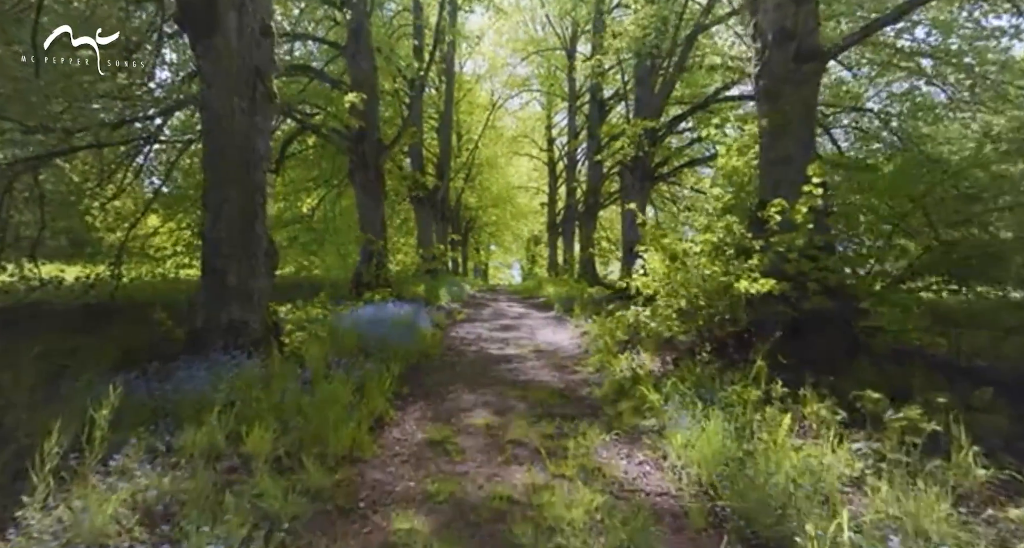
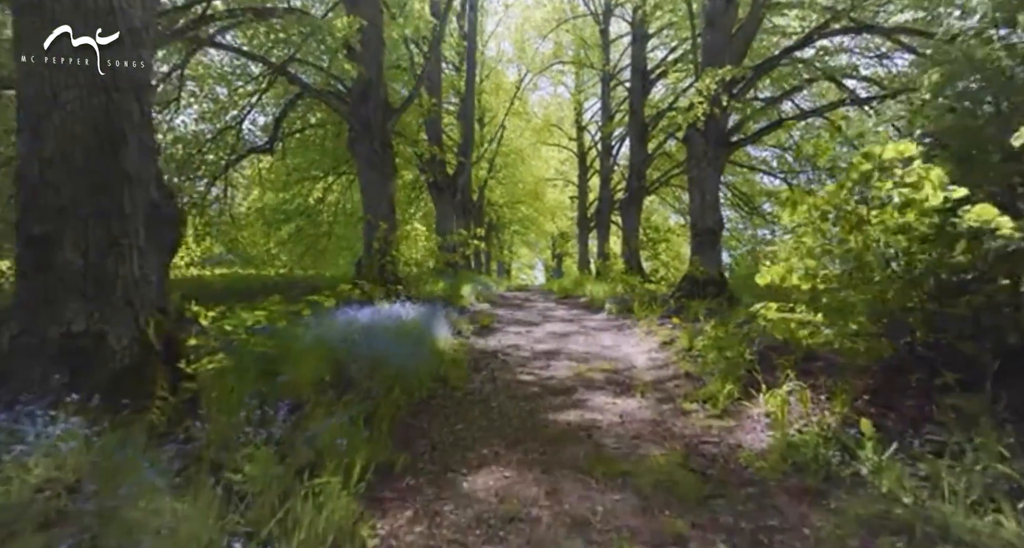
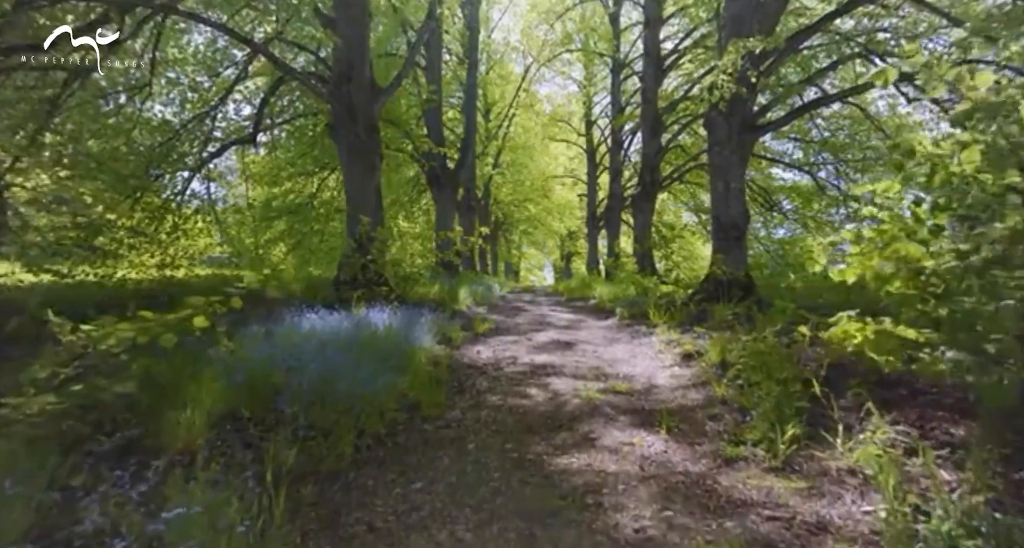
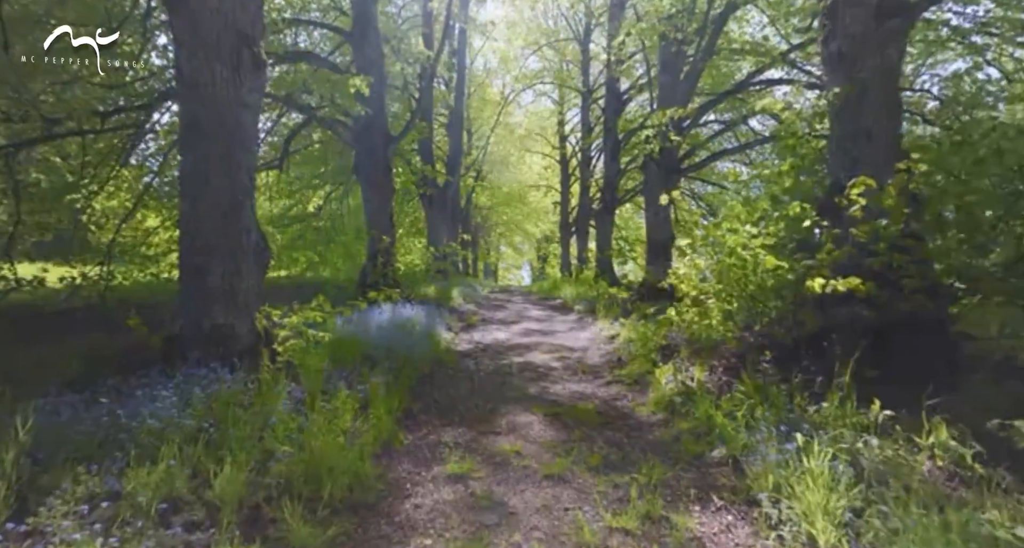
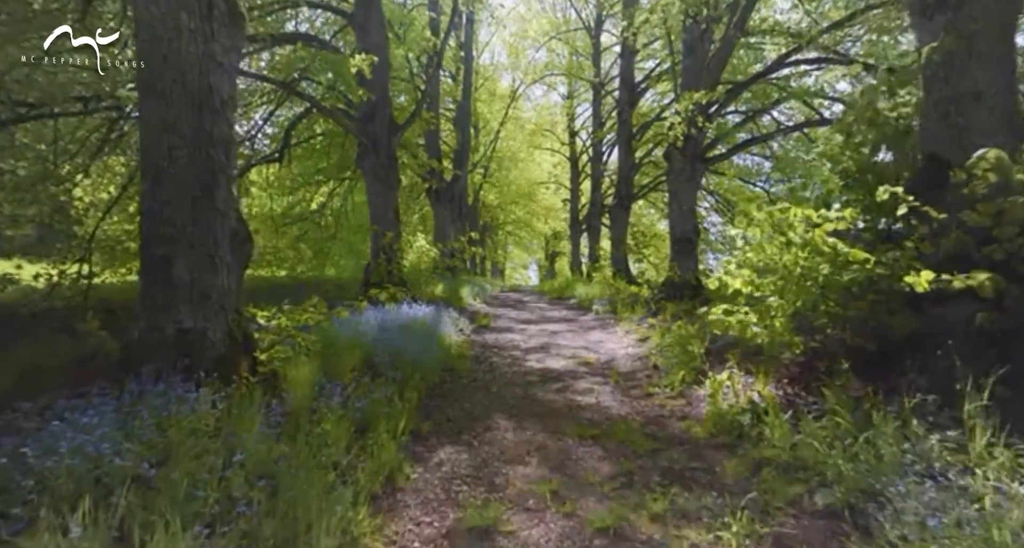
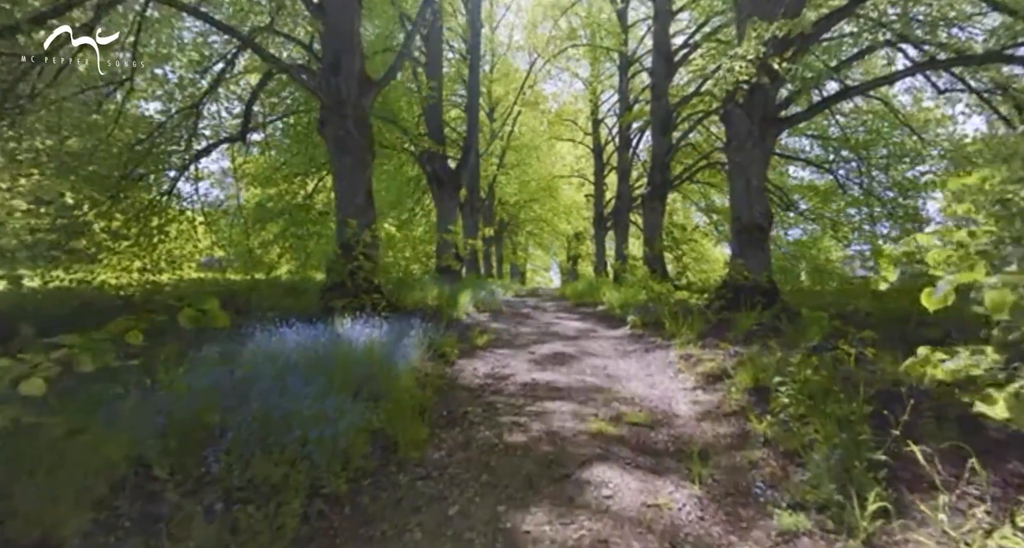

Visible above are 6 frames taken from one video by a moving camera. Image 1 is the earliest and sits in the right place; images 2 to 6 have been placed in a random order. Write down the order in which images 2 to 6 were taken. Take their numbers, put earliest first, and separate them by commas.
4, 5, 2, 3, 6
